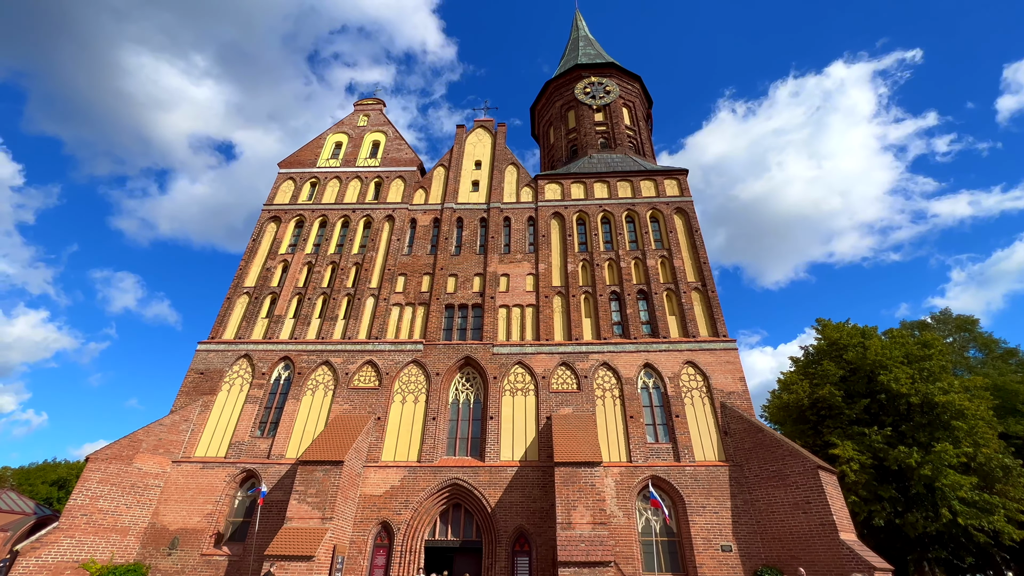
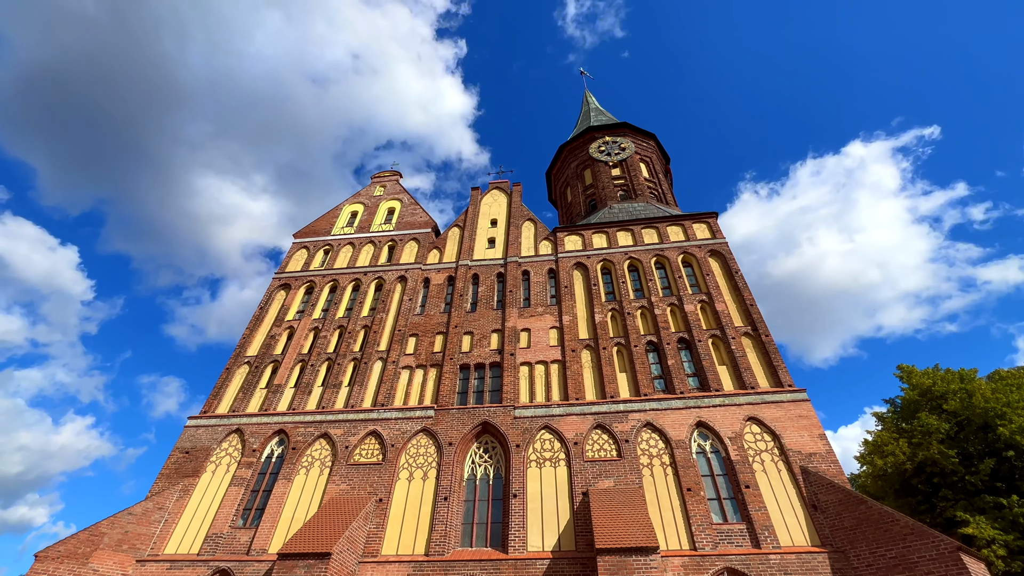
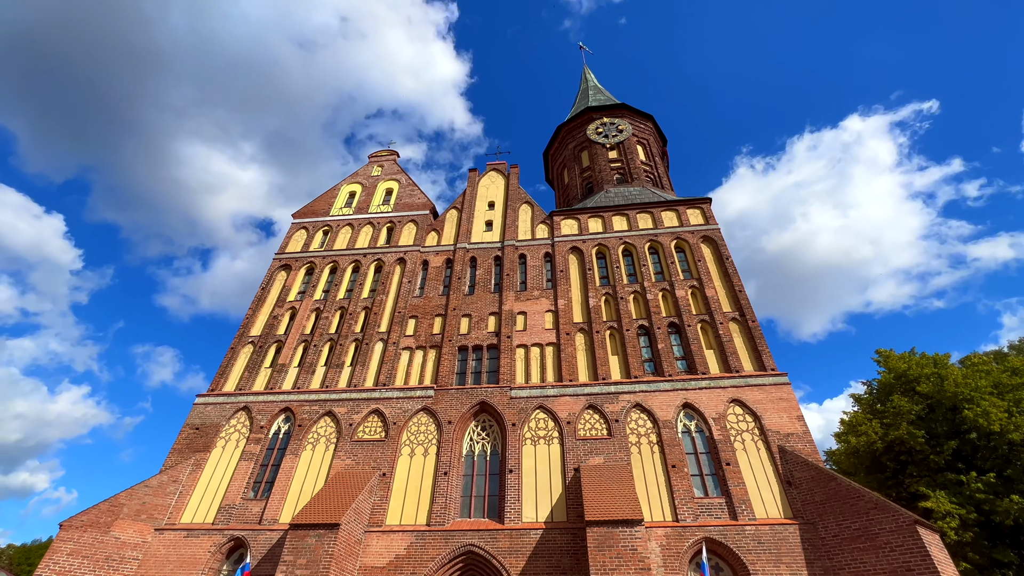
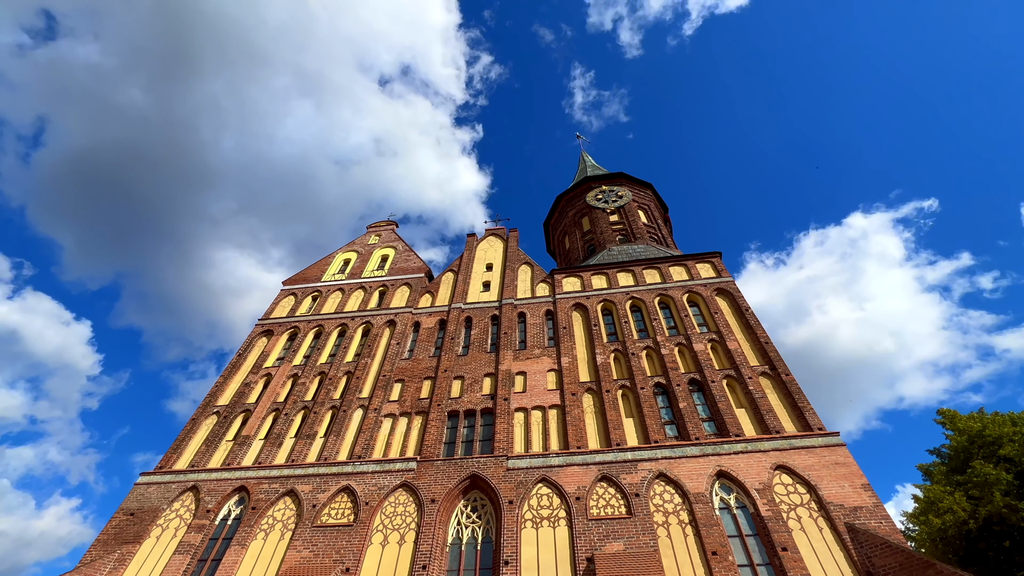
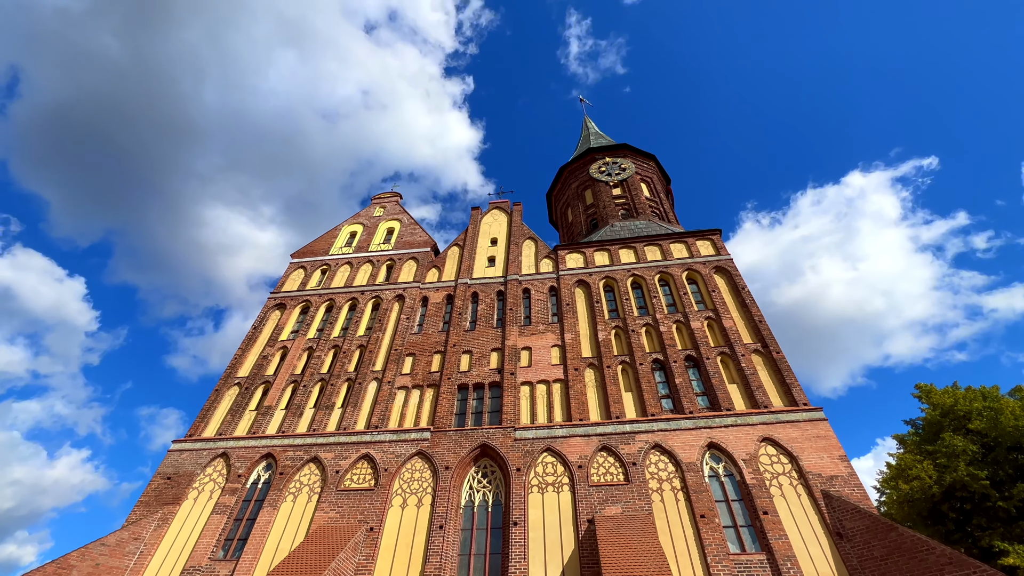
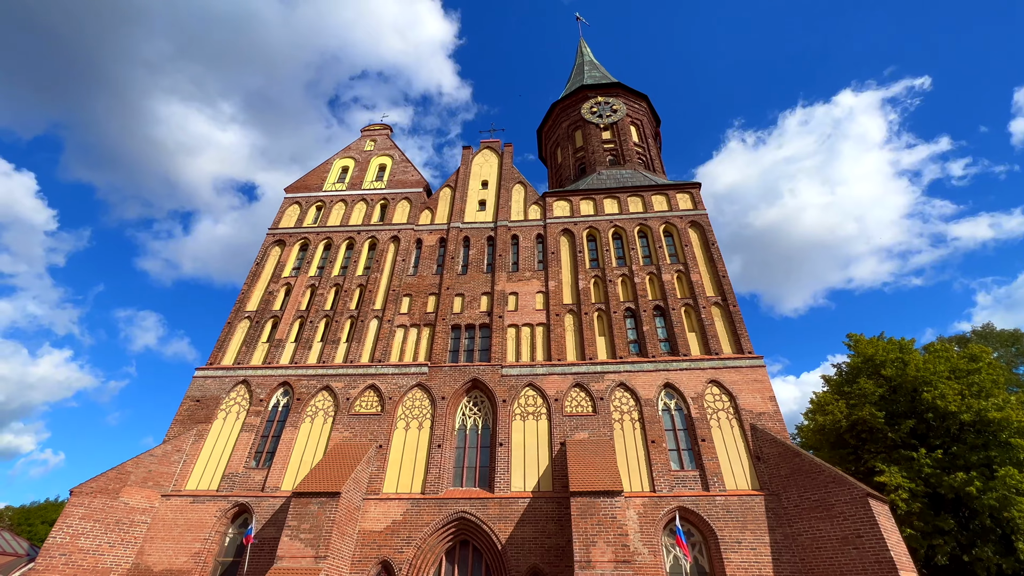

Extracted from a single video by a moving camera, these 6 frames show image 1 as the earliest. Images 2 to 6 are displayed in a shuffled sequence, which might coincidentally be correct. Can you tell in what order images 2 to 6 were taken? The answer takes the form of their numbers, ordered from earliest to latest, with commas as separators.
6, 3, 2, 5, 4
